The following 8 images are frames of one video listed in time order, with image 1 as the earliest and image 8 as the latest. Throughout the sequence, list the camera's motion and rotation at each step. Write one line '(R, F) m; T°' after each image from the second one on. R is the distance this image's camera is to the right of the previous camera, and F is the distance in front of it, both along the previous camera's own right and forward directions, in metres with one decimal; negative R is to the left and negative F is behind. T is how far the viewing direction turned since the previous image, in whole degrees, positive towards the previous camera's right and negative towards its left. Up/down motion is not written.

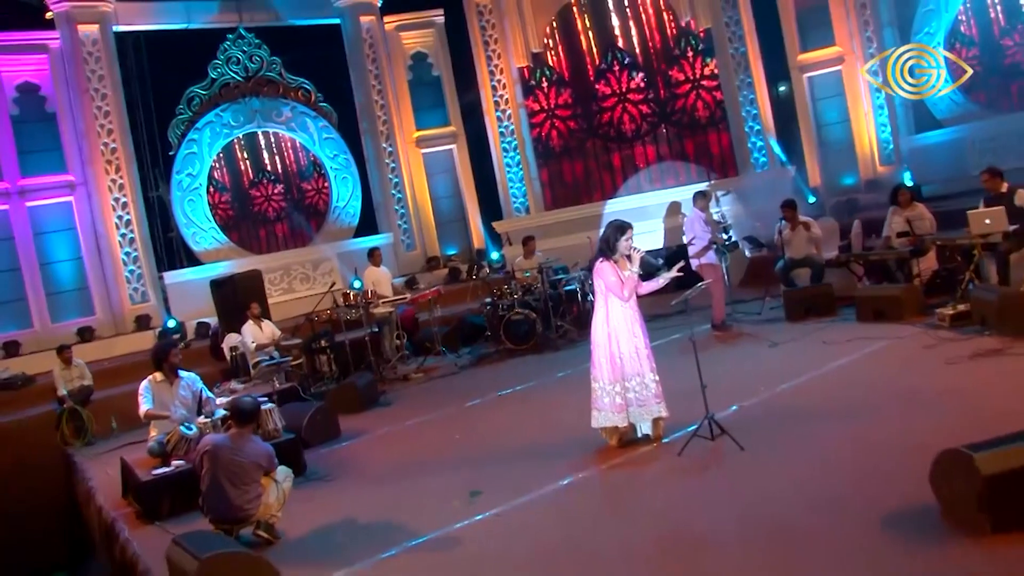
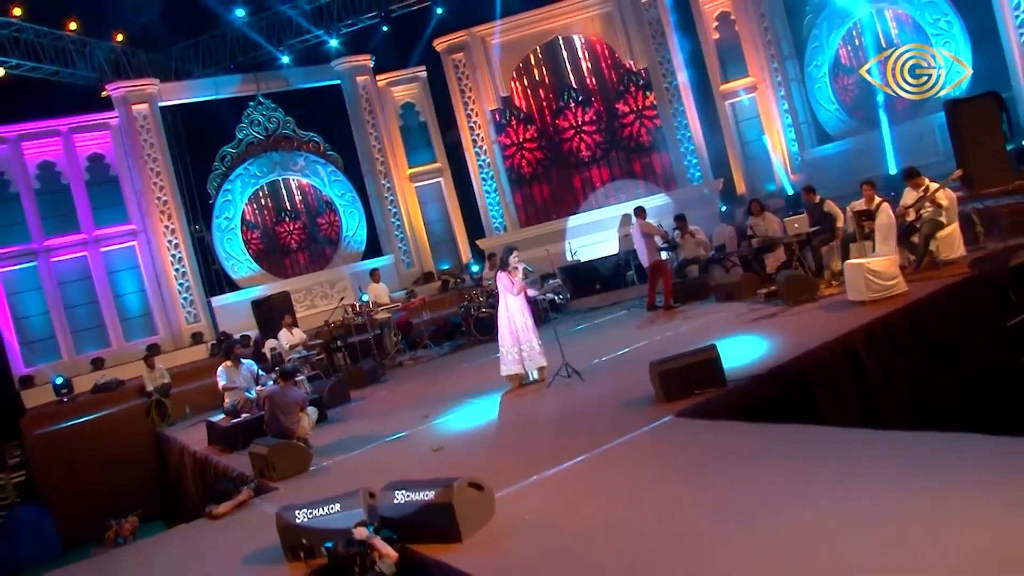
(+0.6, -2.5) m; -1°
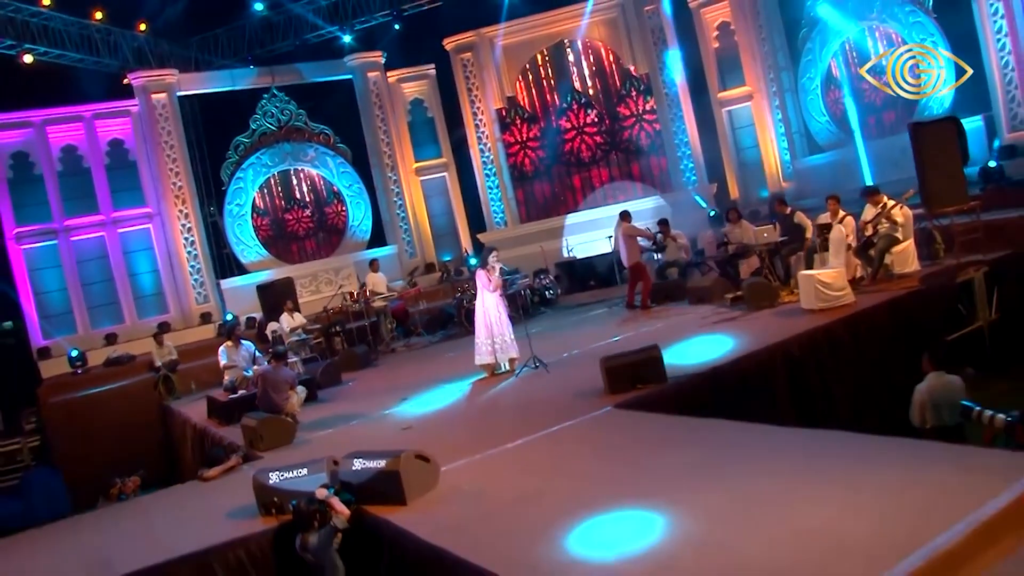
(+0.3, -0.6) m; -1°
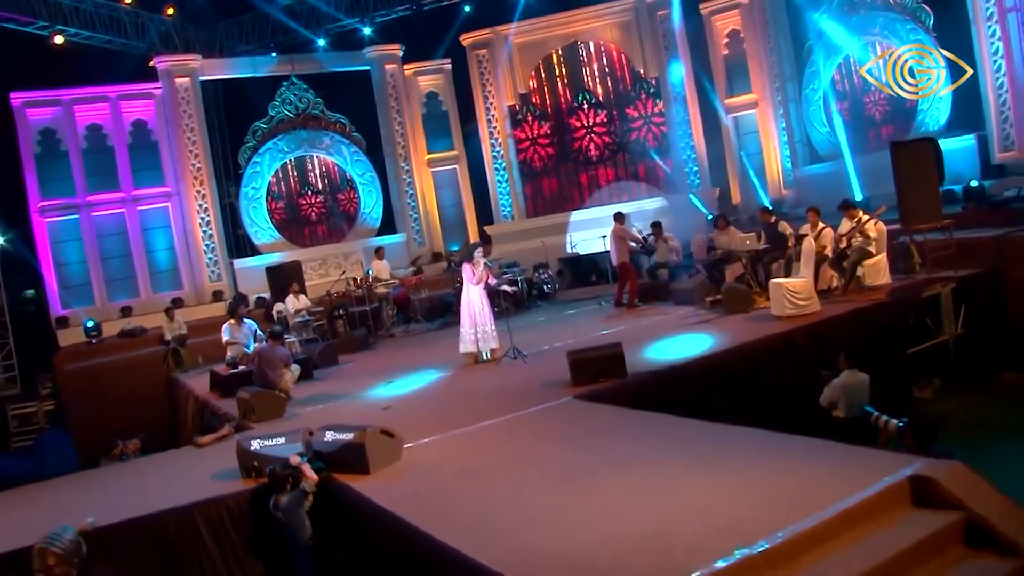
(+0.3, -0.4) m; -1°
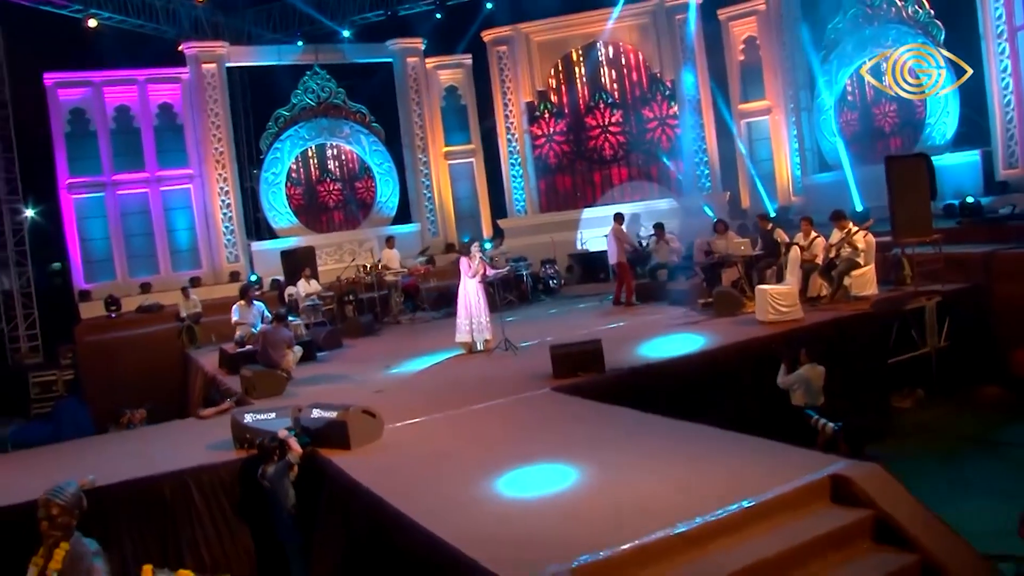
(+0.2, -0.3) m; -1°
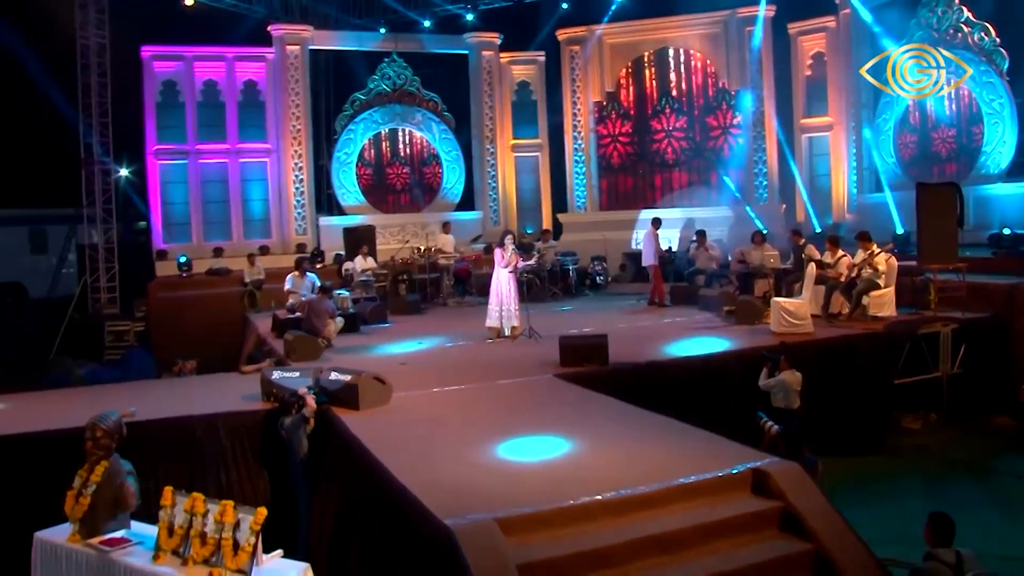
(+0.4, -0.5) m; -5°
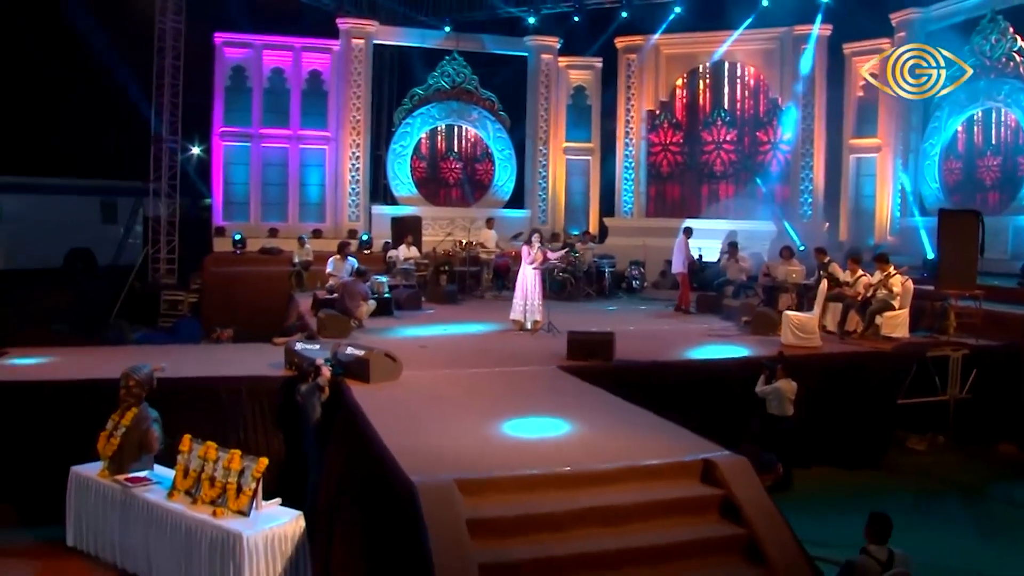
(+0.3, -0.4) m; -4°
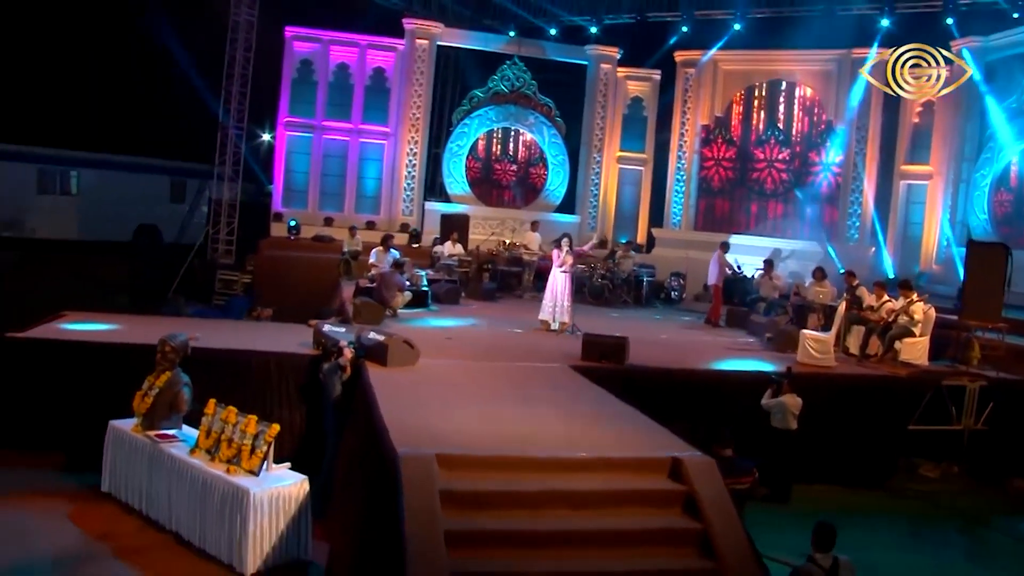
(+0.3, -0.4) m; -4°
